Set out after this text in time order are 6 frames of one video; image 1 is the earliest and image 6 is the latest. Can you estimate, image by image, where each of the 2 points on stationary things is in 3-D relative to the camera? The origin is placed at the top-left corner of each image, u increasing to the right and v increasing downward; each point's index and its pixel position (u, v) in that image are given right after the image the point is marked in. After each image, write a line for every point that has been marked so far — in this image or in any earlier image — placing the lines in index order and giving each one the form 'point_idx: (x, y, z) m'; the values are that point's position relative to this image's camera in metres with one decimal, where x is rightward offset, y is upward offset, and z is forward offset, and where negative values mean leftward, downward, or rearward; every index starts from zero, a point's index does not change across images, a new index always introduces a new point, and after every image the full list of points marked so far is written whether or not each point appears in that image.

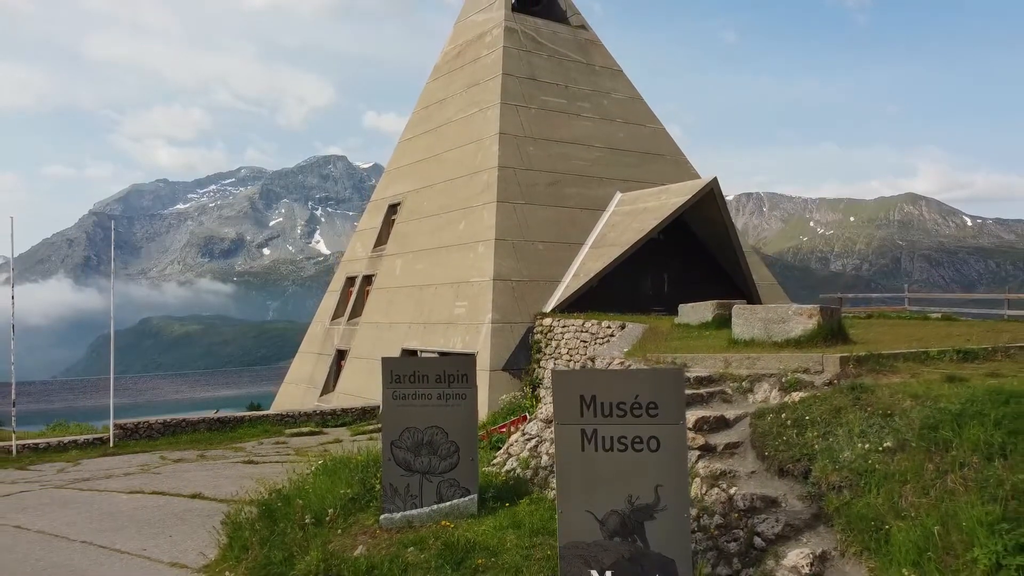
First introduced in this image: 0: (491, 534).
0: (-0.2, -2.2, +6.5) m
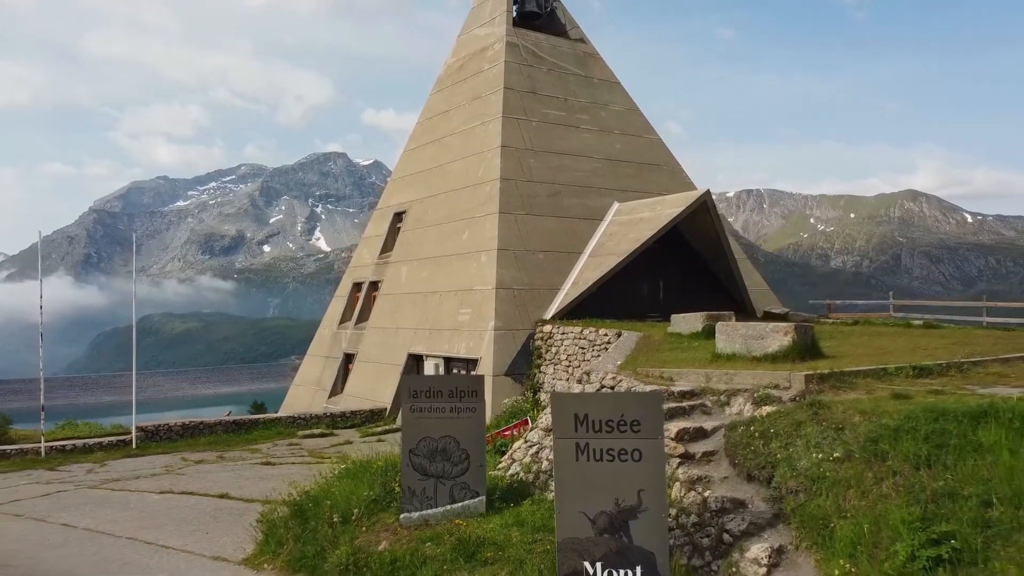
0: (-0.1, -2.5, +7.4) m
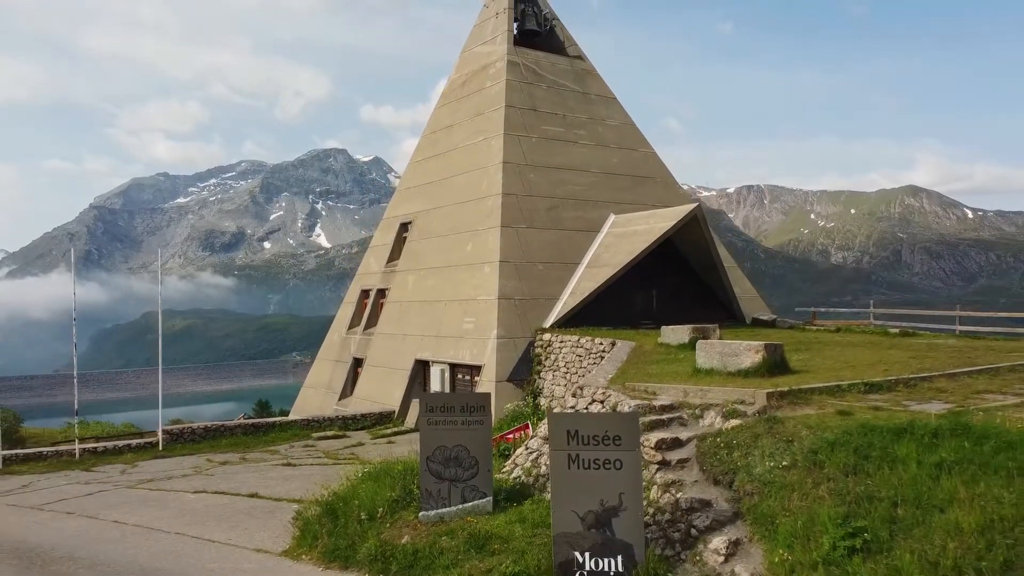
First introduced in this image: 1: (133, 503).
0: (-0.1, -2.9, +8.7) m
1: (-7.2, -4.1, +13.5) m
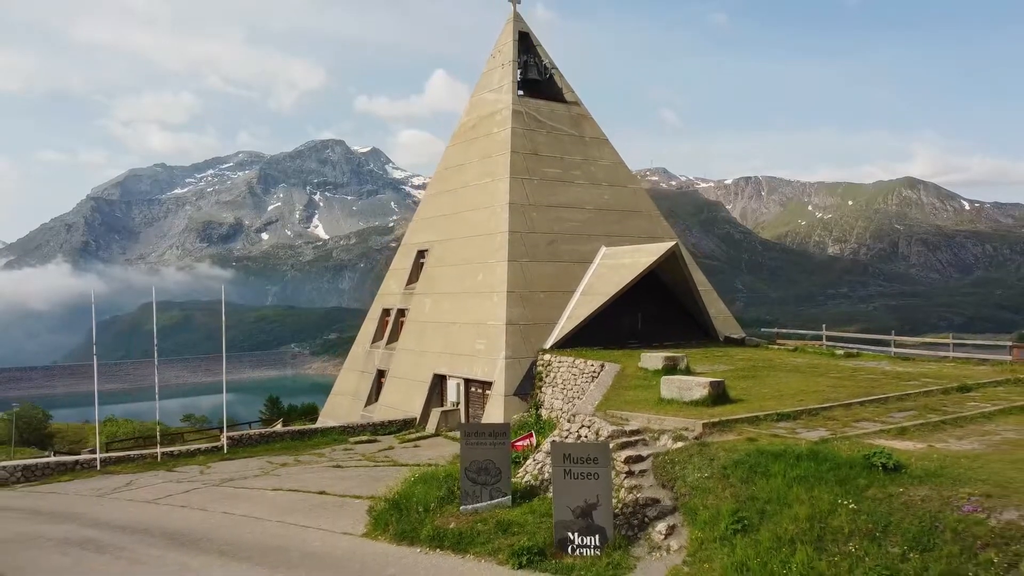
0: (+0.1, -4.1, +12.6) m
1: (-7.0, -5.2, +17.4) m
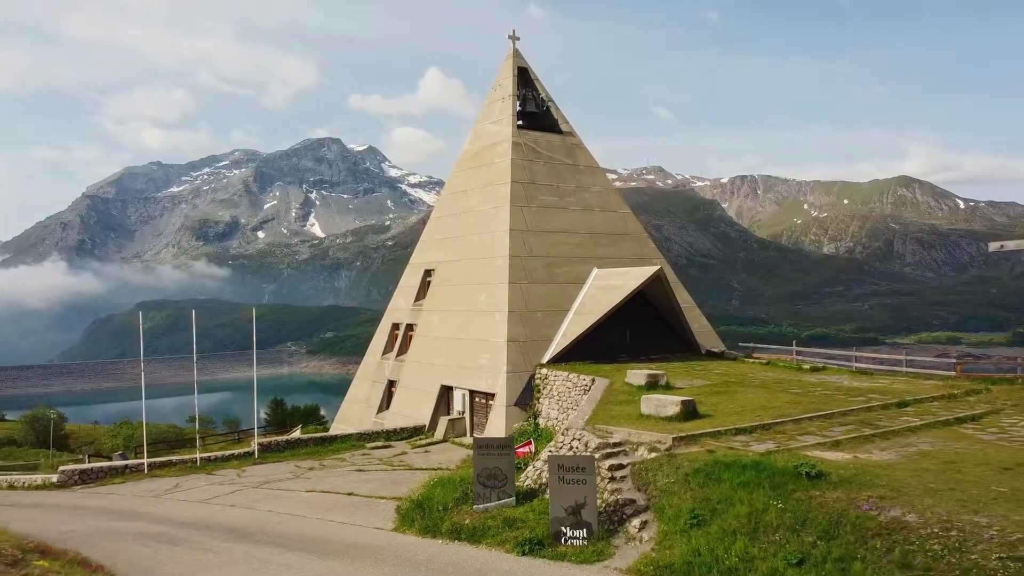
0: (+0.2, -4.9, +15.4) m
1: (-6.9, -6.0, +20.2) m
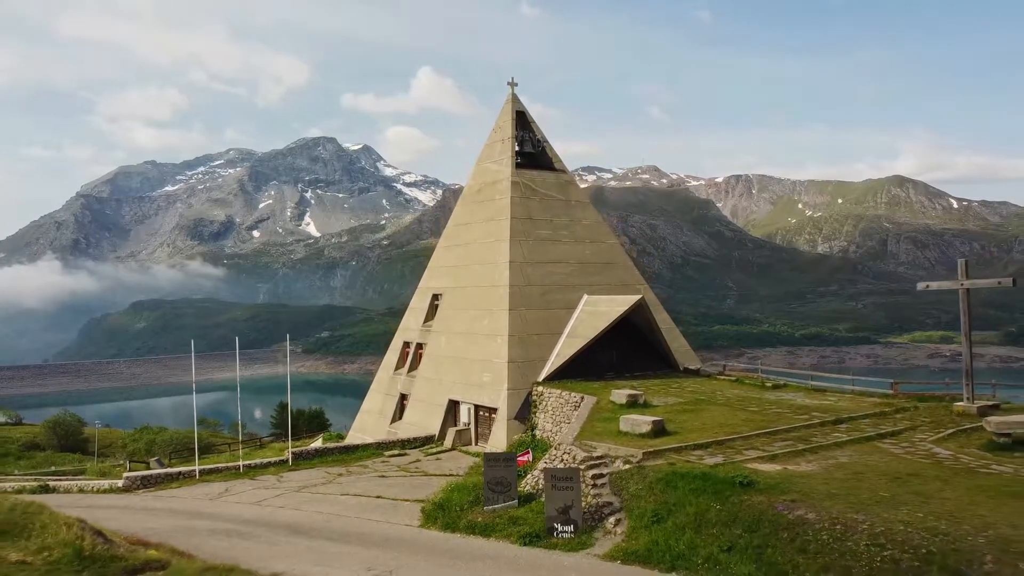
0: (+0.3, -6.2, +19.5) m
1: (-6.9, -7.3, +24.2) m
